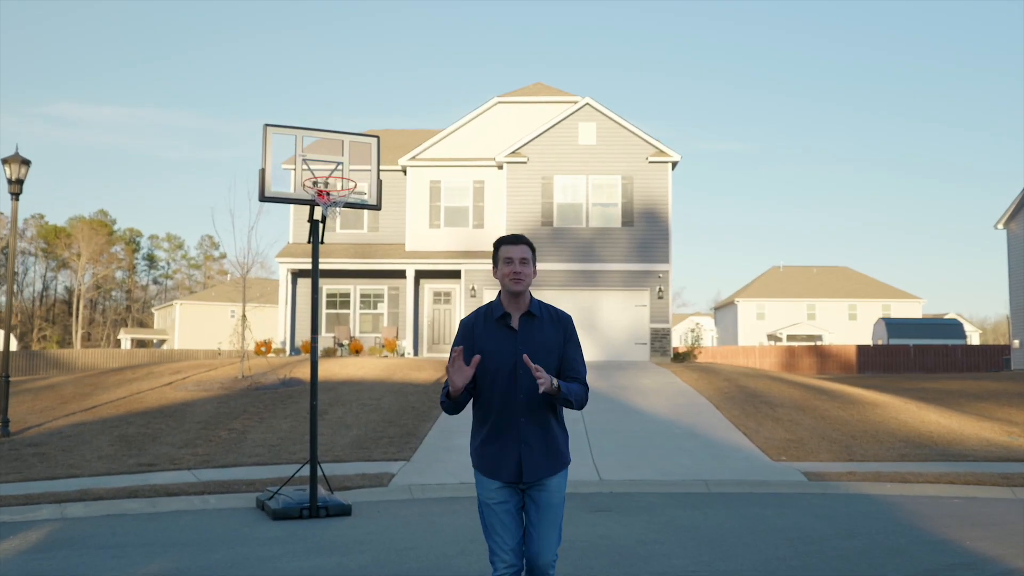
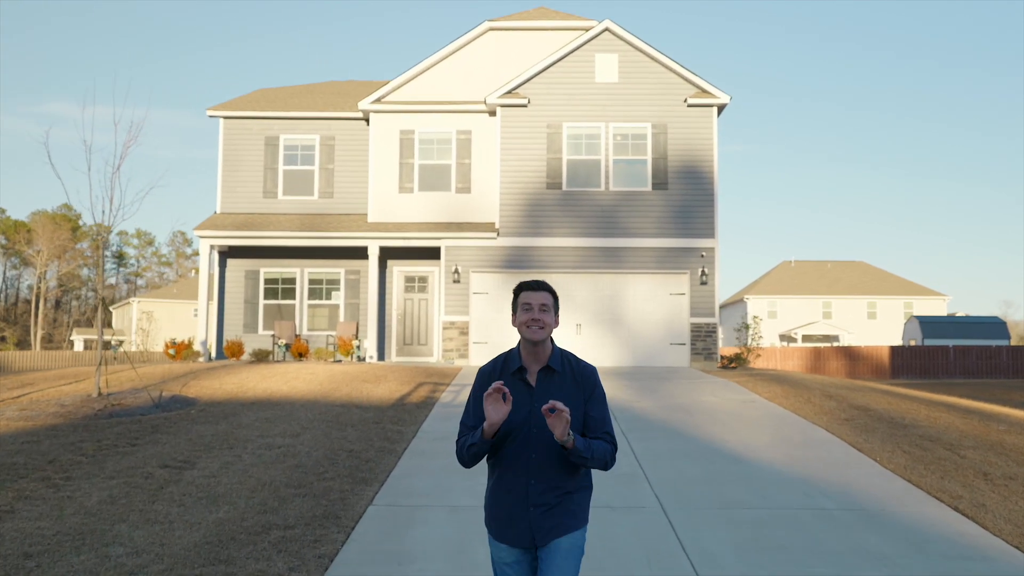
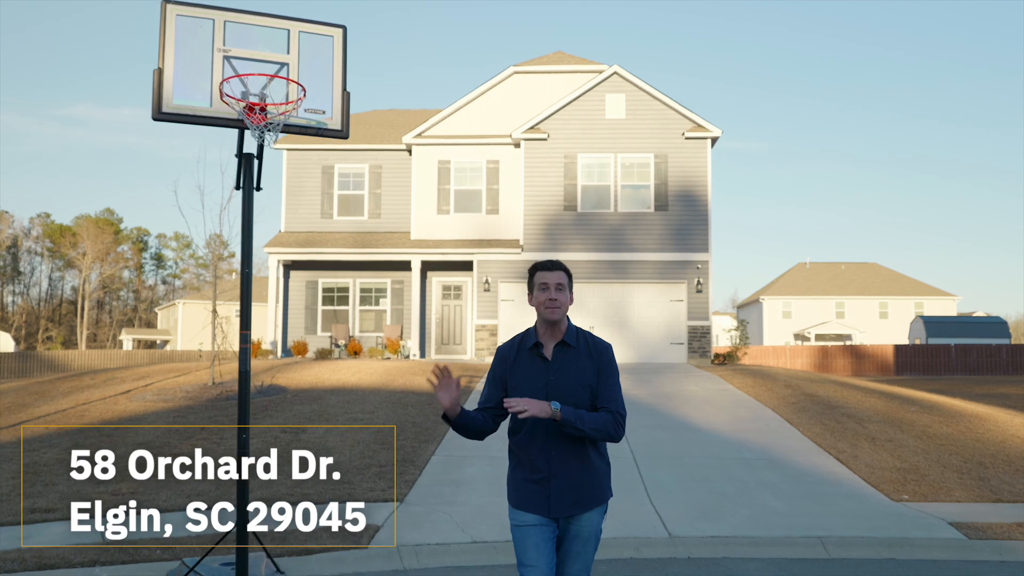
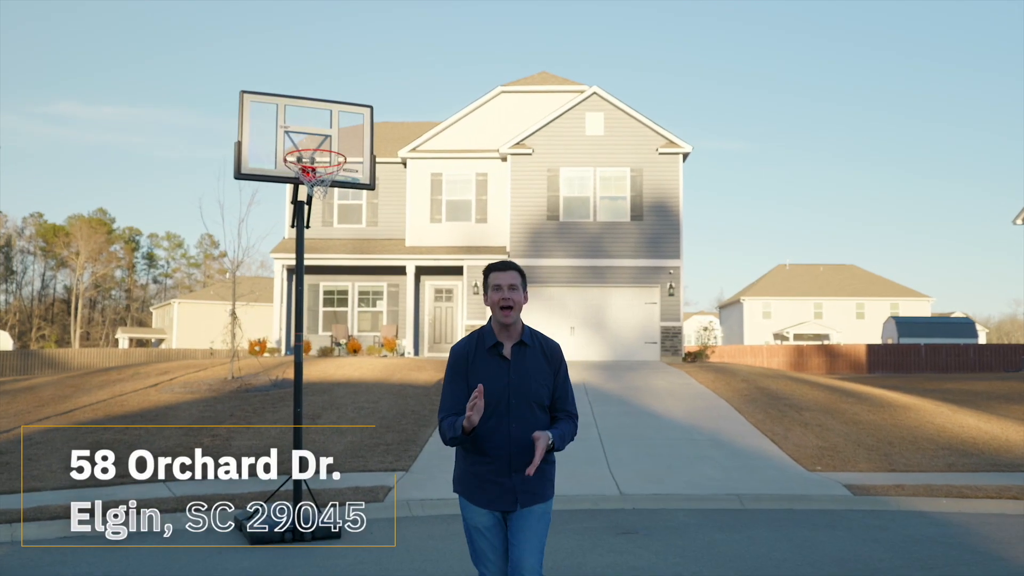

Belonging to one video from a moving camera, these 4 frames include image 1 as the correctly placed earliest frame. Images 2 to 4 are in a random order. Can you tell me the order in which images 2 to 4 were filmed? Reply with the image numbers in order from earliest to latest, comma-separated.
4, 3, 2
